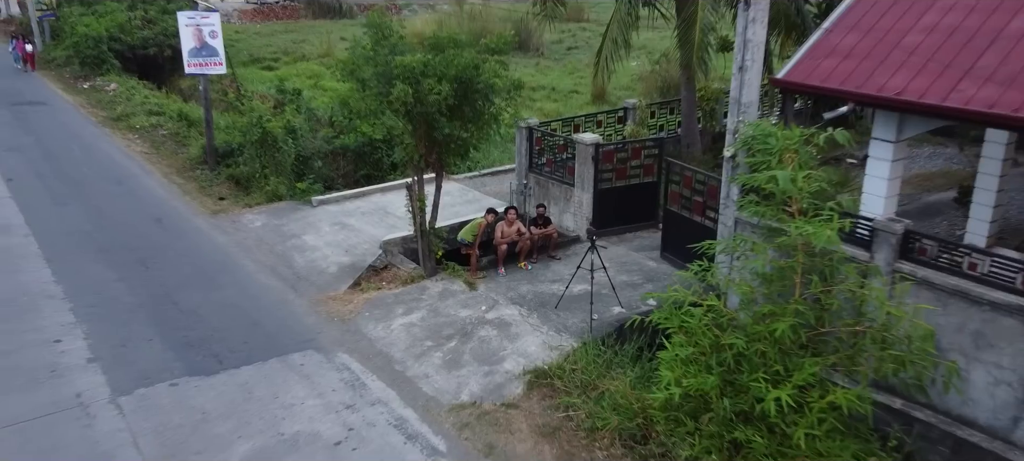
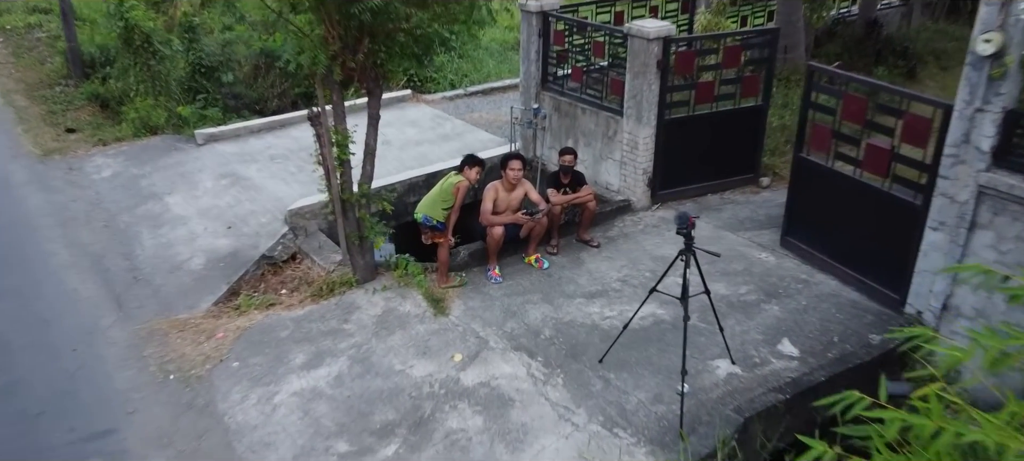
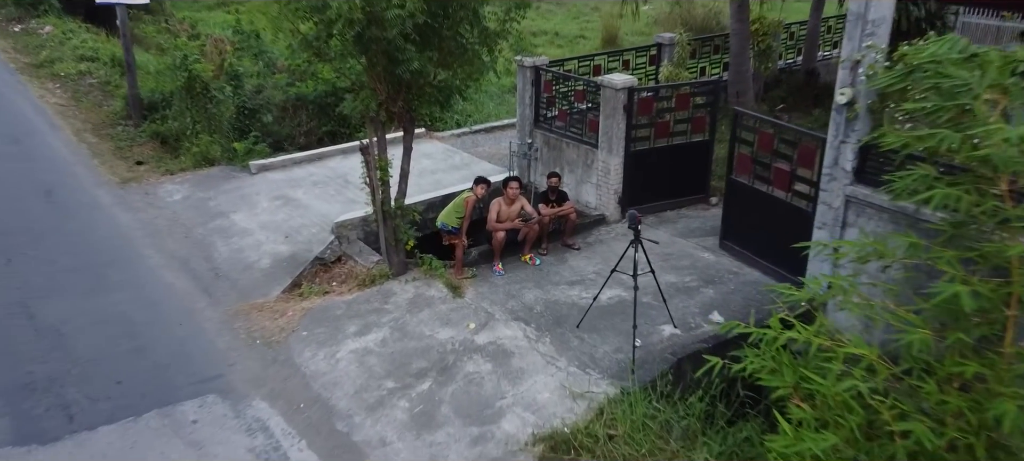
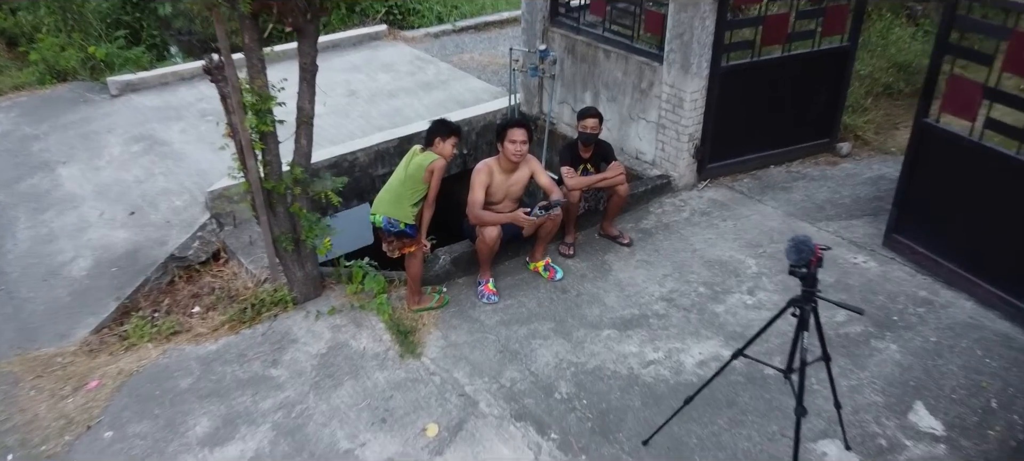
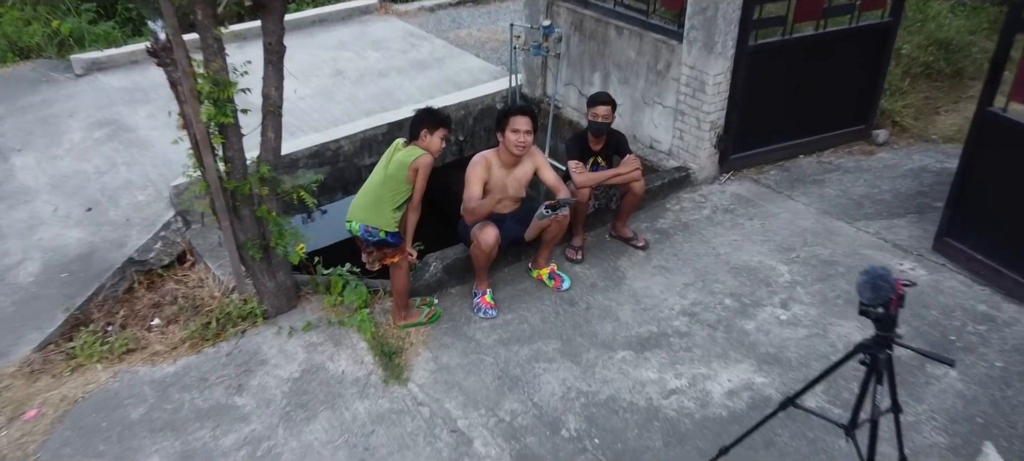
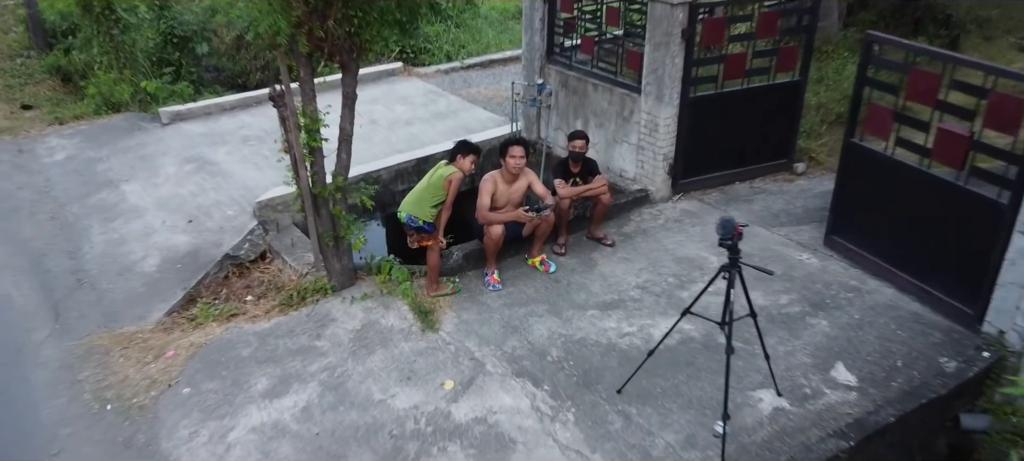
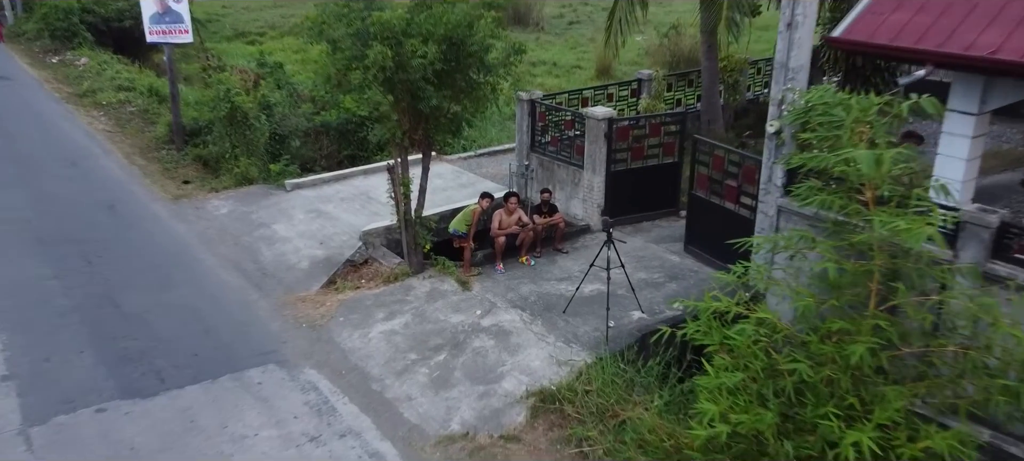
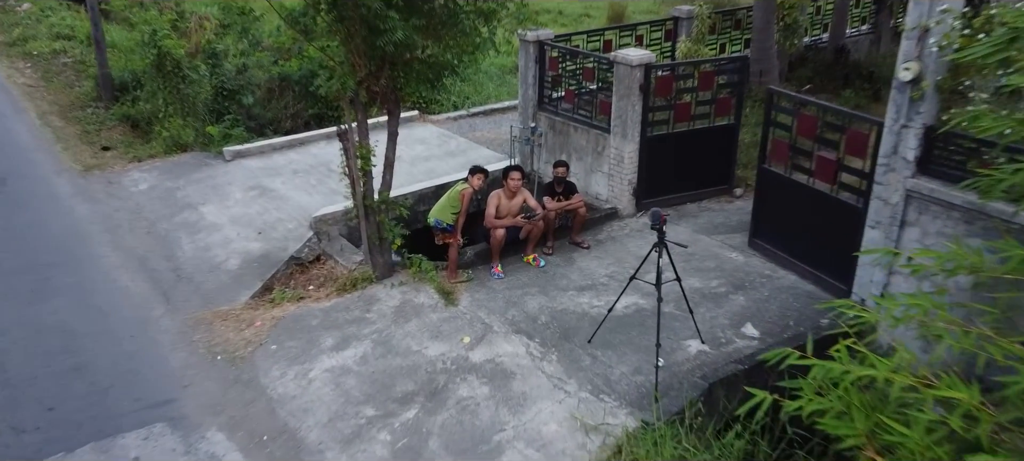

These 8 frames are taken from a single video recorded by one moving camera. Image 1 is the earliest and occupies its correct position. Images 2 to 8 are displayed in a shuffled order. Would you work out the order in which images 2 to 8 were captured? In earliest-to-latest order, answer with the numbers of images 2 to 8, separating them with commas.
7, 3, 8, 2, 6, 4, 5
